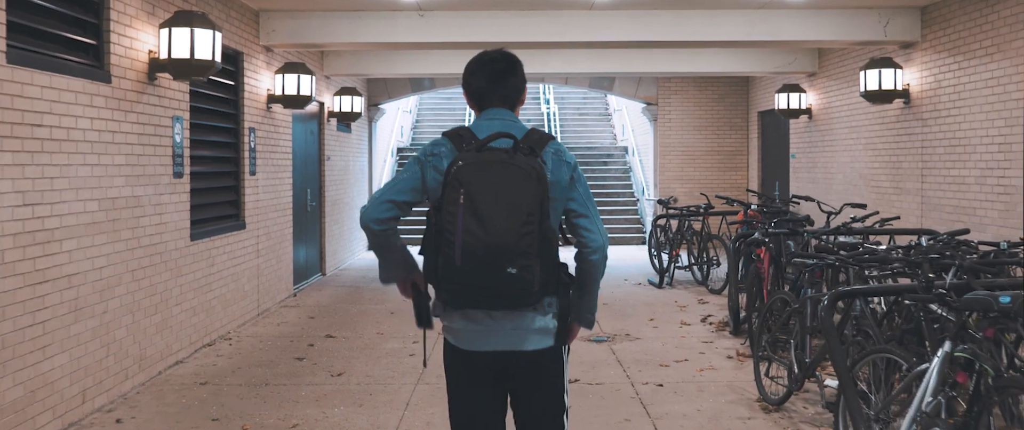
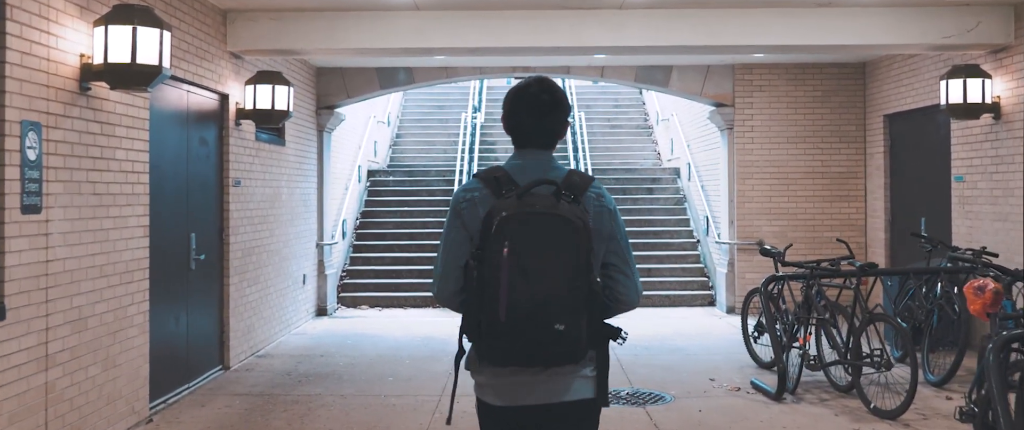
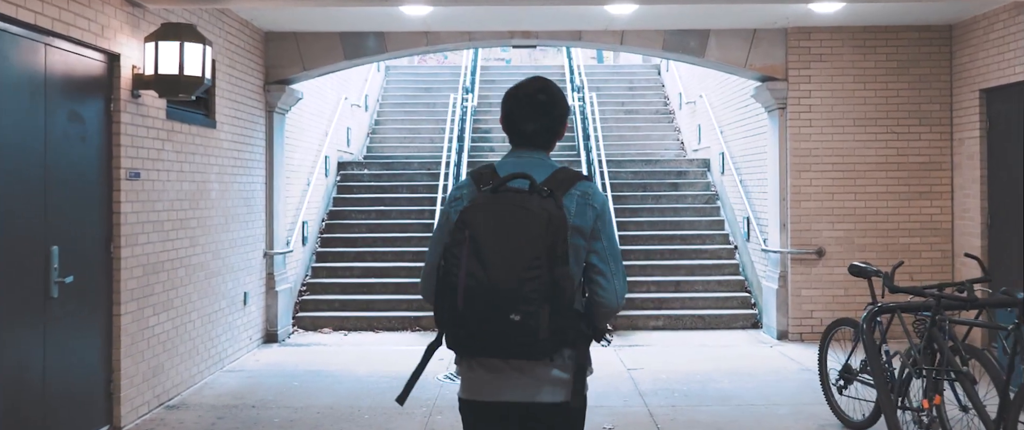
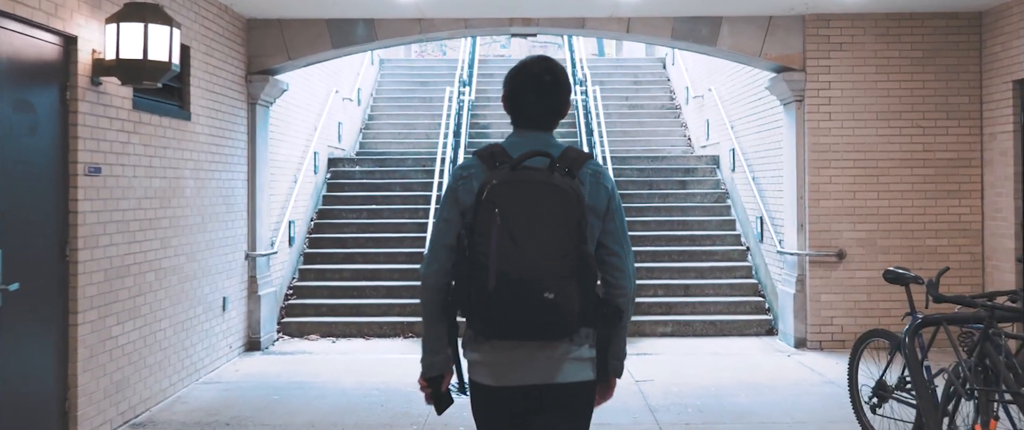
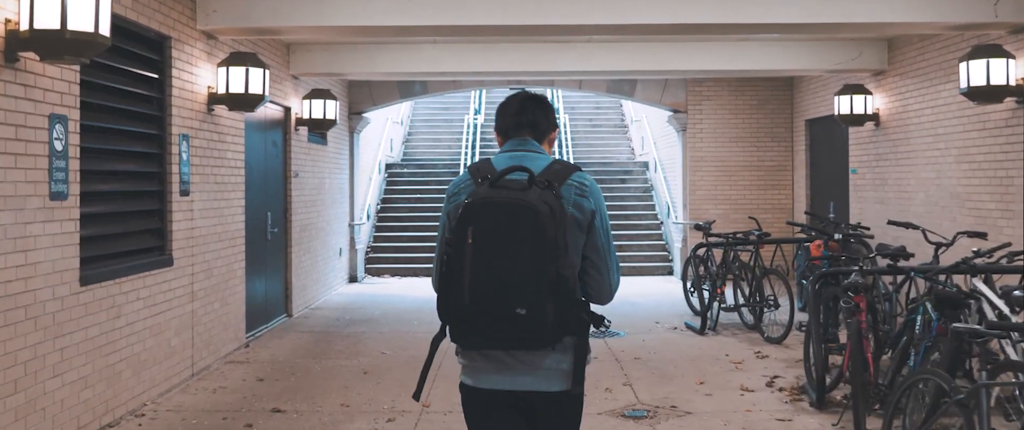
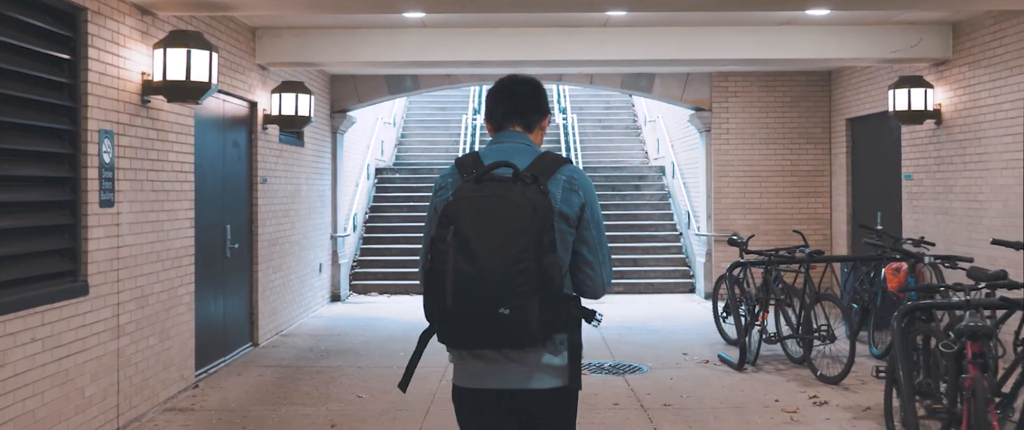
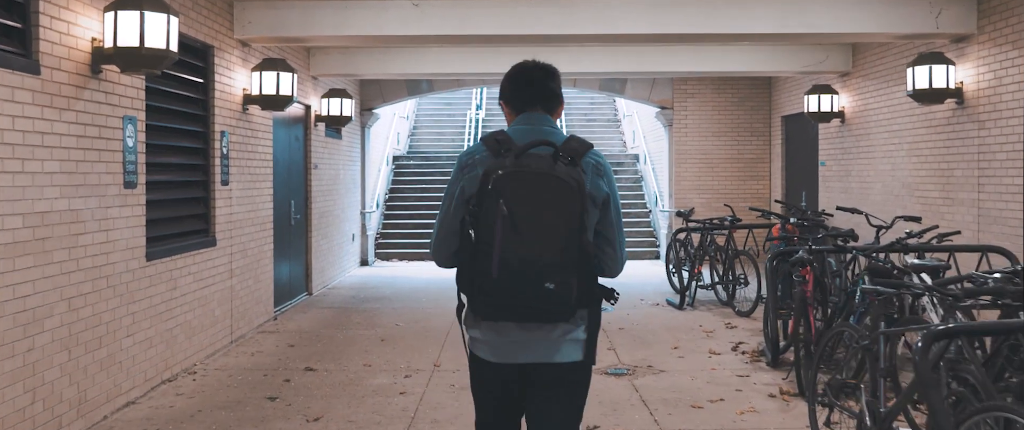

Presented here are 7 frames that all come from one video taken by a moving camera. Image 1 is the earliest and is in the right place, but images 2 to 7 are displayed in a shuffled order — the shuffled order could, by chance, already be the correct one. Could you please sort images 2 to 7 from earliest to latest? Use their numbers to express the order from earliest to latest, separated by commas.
7, 5, 6, 2, 3, 4
